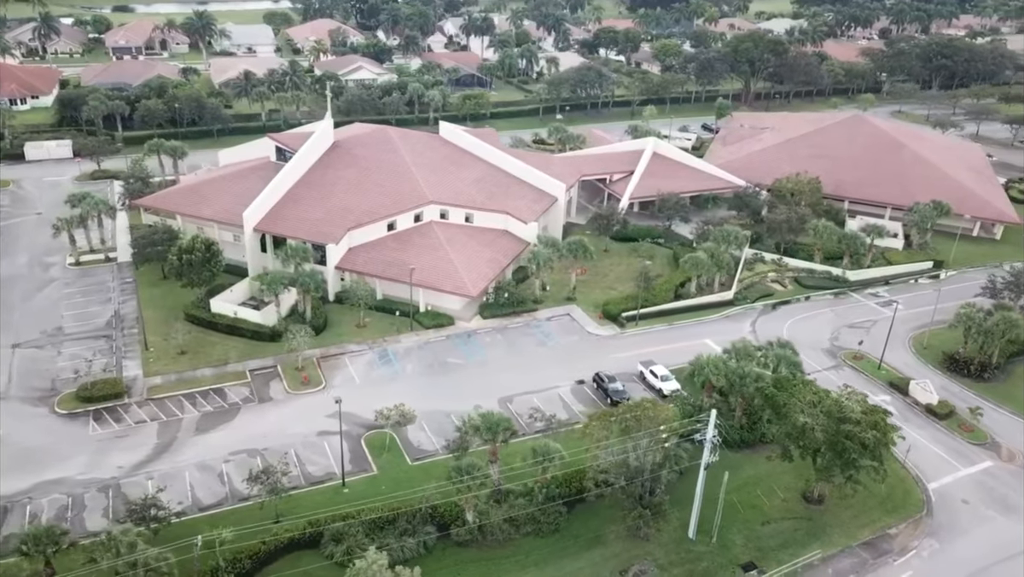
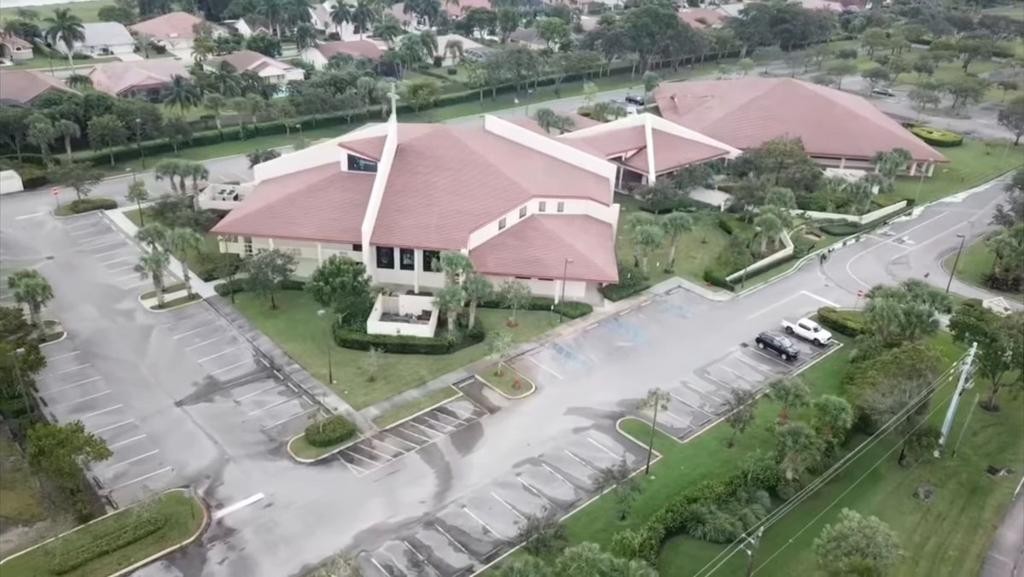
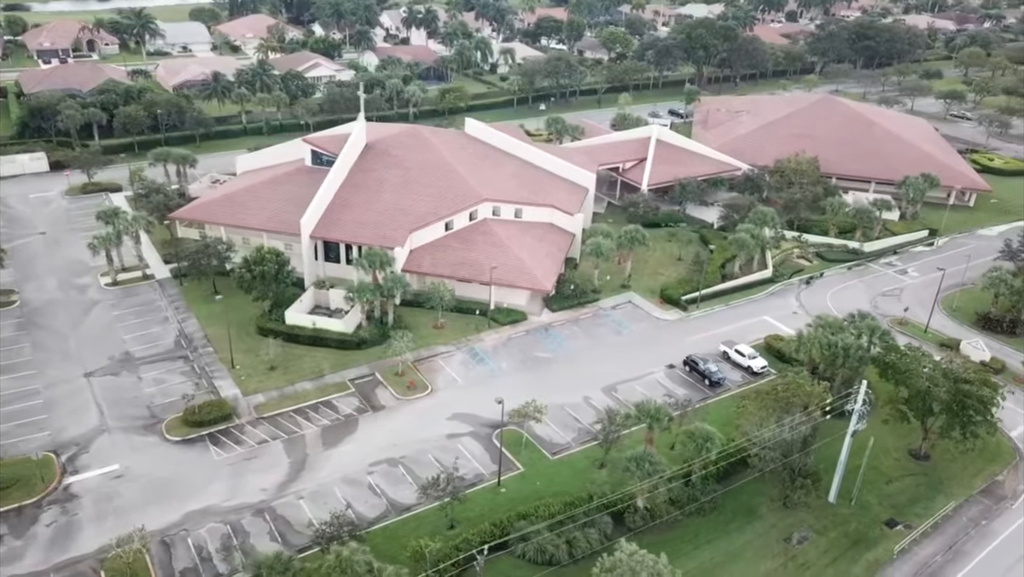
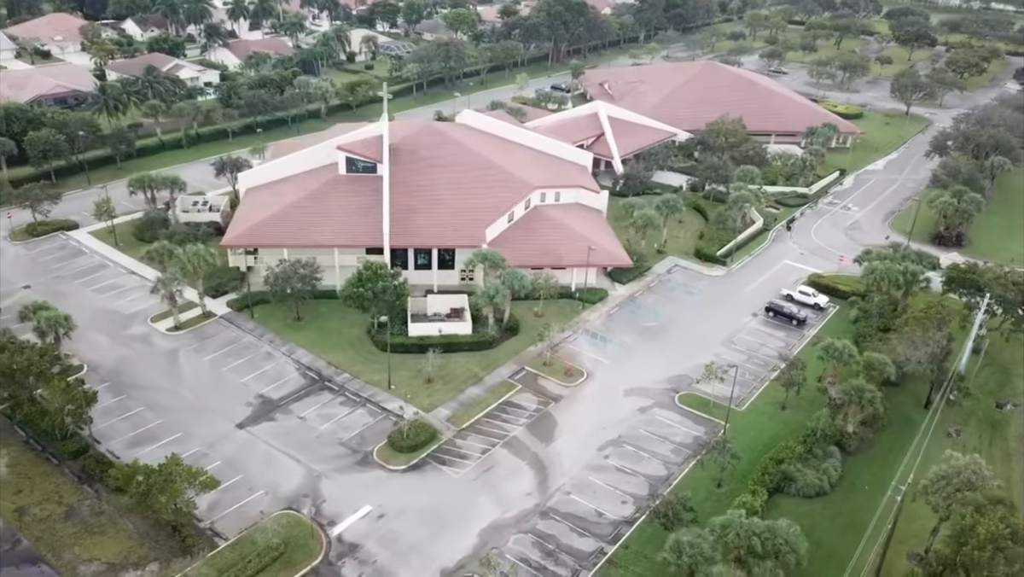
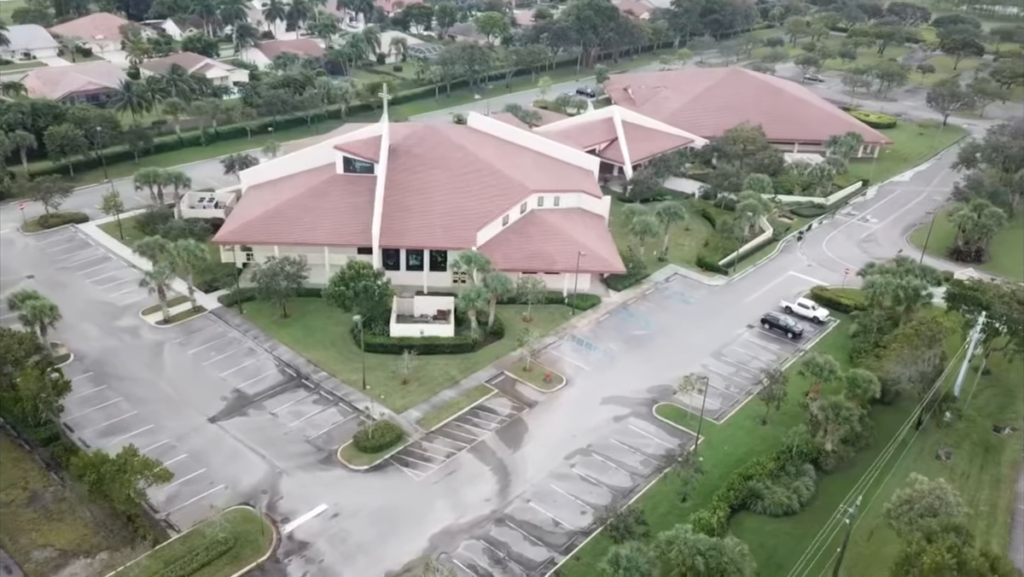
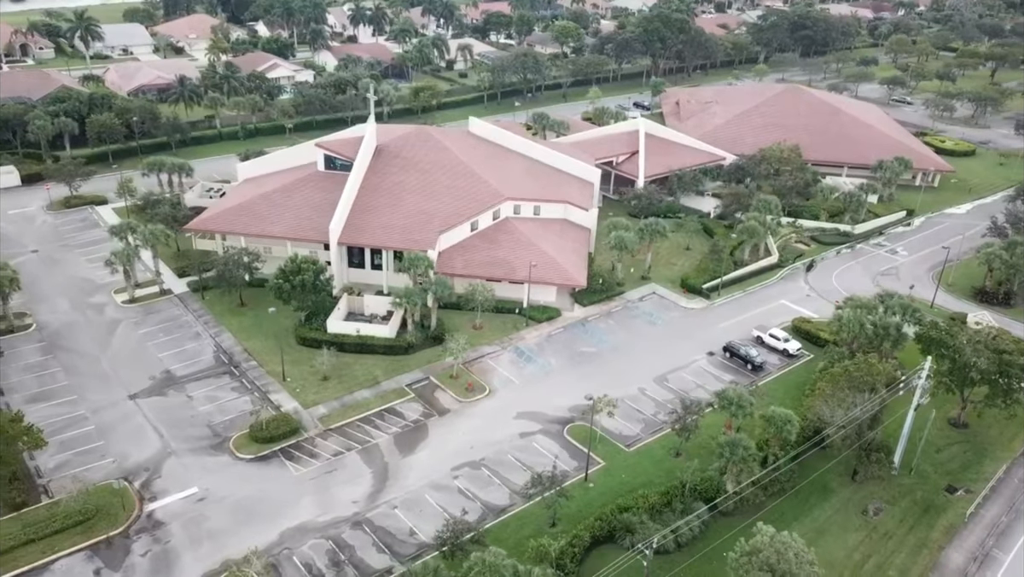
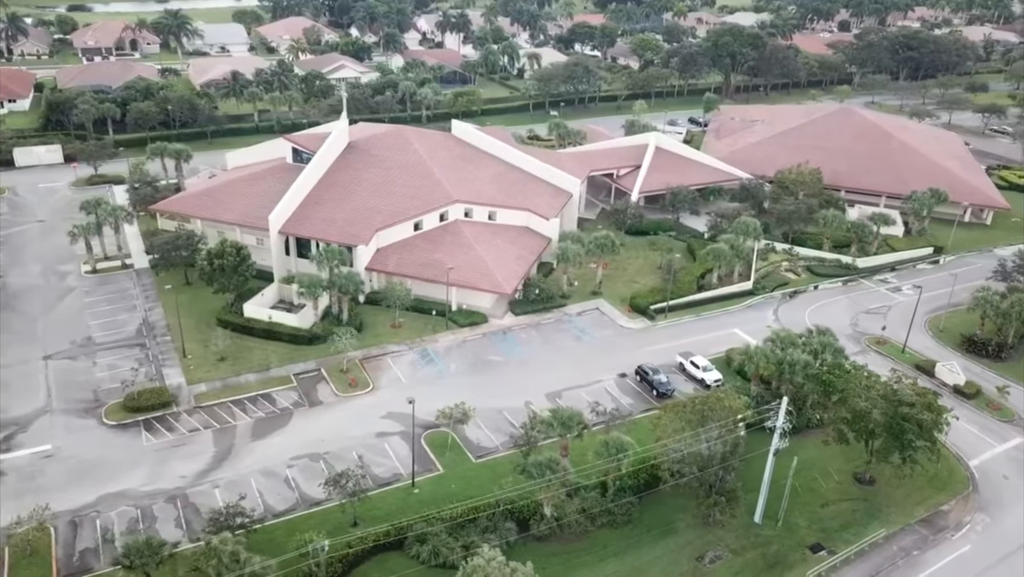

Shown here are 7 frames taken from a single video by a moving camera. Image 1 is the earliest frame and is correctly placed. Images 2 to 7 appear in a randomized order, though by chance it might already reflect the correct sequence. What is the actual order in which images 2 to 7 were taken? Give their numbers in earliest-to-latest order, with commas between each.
7, 3, 6, 2, 5, 4
